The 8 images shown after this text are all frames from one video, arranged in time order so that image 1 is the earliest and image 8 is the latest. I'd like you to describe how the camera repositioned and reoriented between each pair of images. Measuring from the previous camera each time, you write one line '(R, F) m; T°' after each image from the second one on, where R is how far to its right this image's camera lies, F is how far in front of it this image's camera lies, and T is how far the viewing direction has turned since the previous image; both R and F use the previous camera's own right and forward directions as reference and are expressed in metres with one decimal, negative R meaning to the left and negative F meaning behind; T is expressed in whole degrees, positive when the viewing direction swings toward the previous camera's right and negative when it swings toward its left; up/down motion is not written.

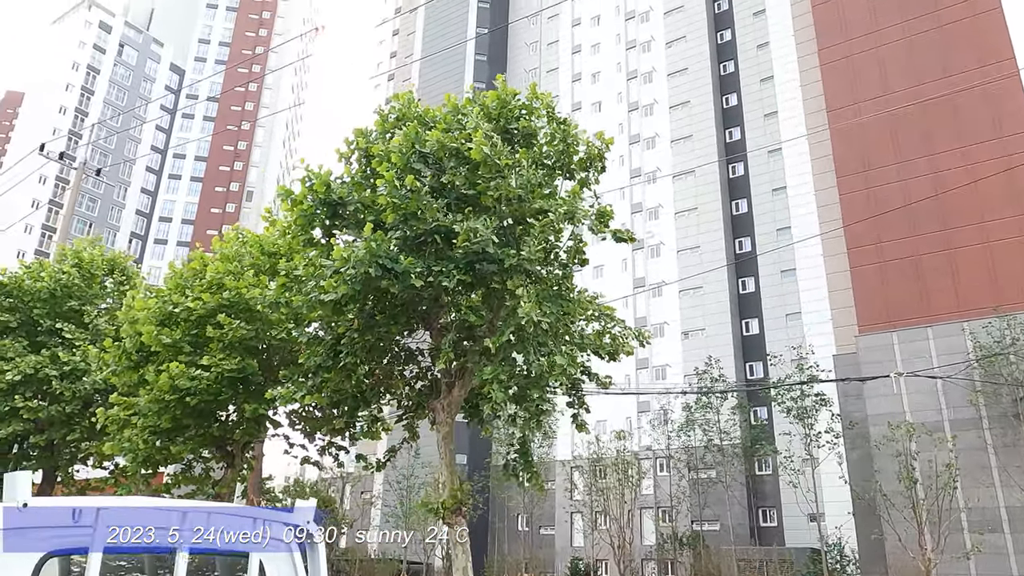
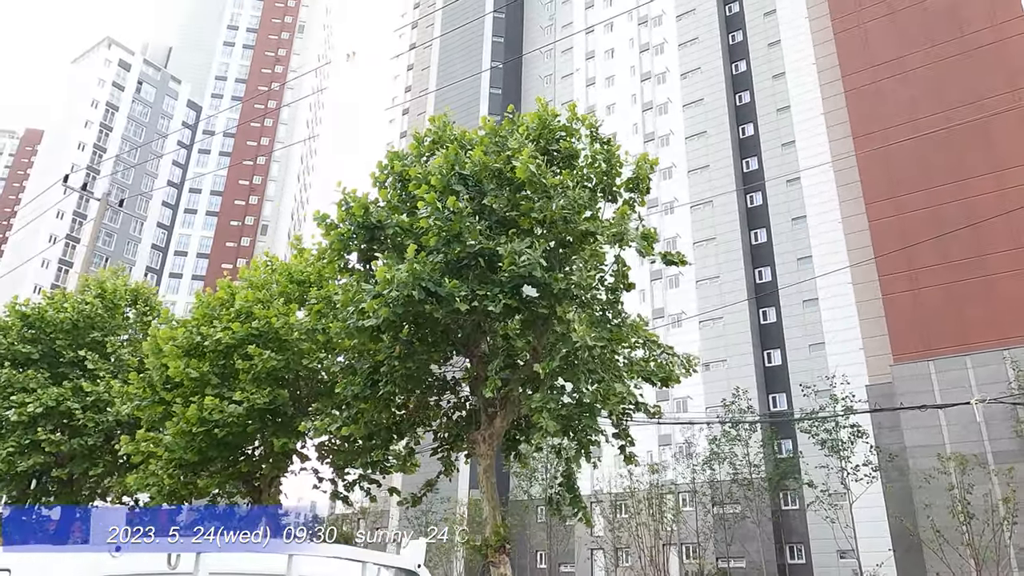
(-0.5, +0.5) m; -1°
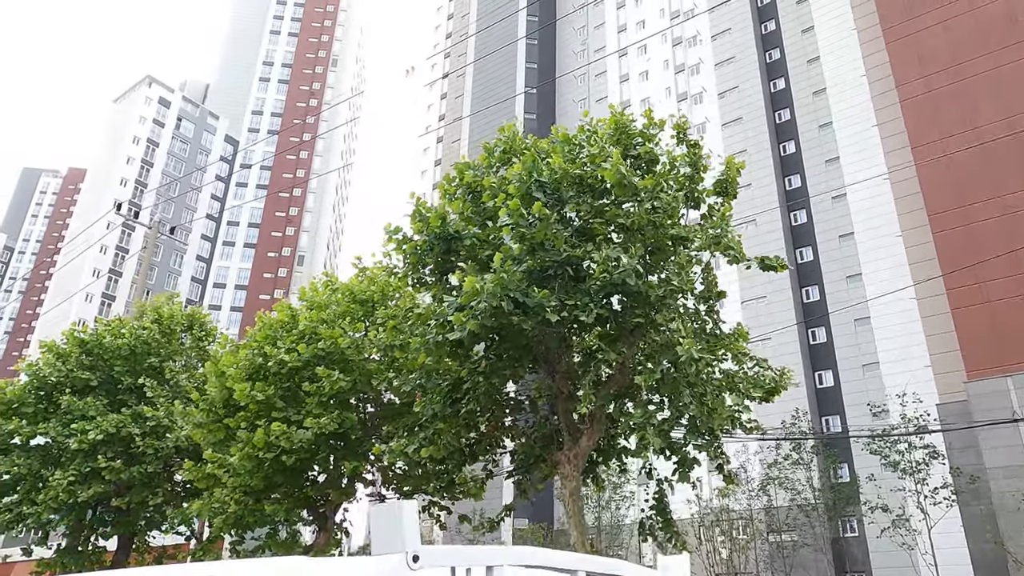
(-0.8, +0.6) m; -2°
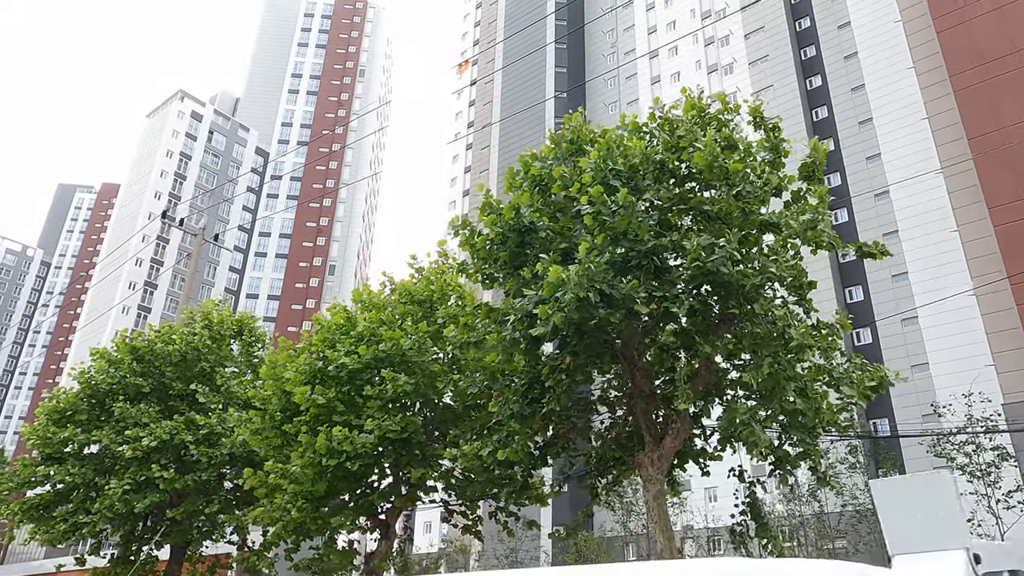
(-0.8, +0.5) m; -2°
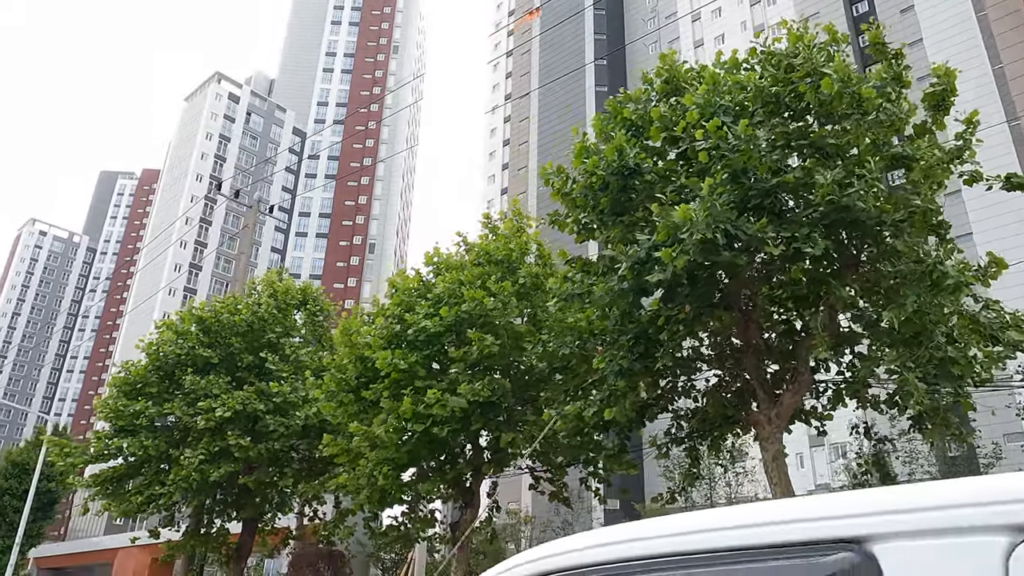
(-1.0, +0.7) m; -3°
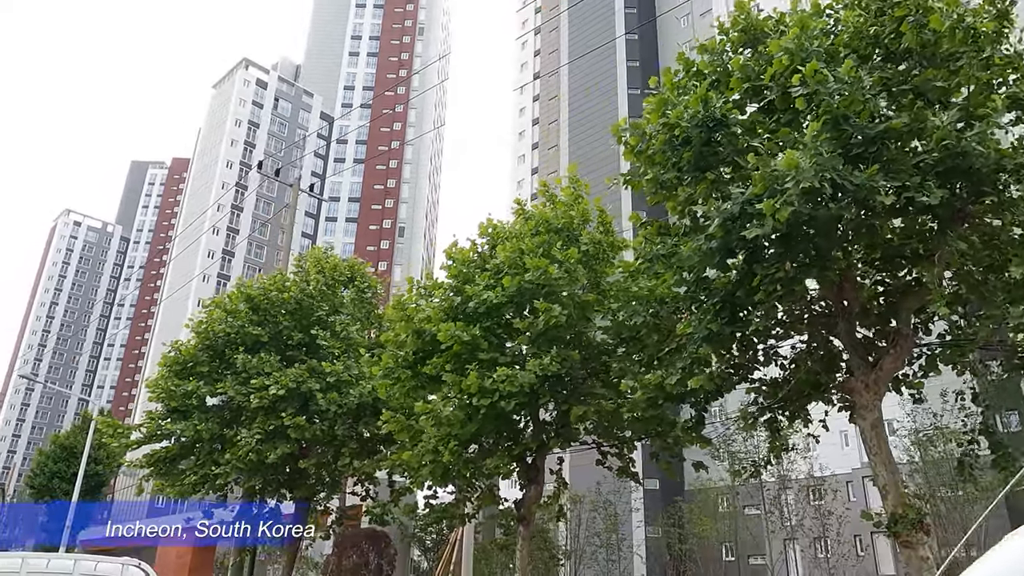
(-0.7, +0.5) m; -2°
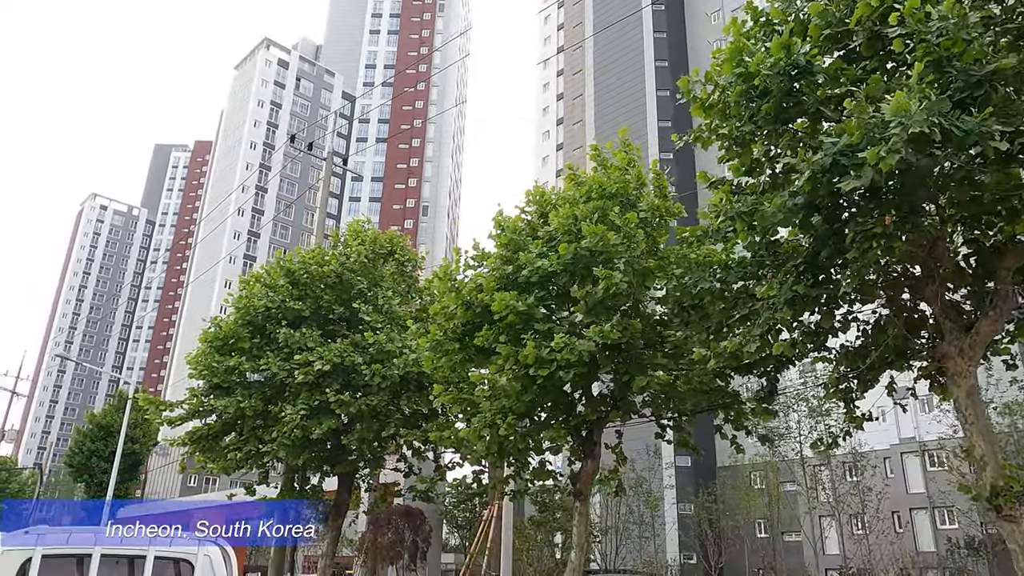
(-0.6, +0.5) m; -2°
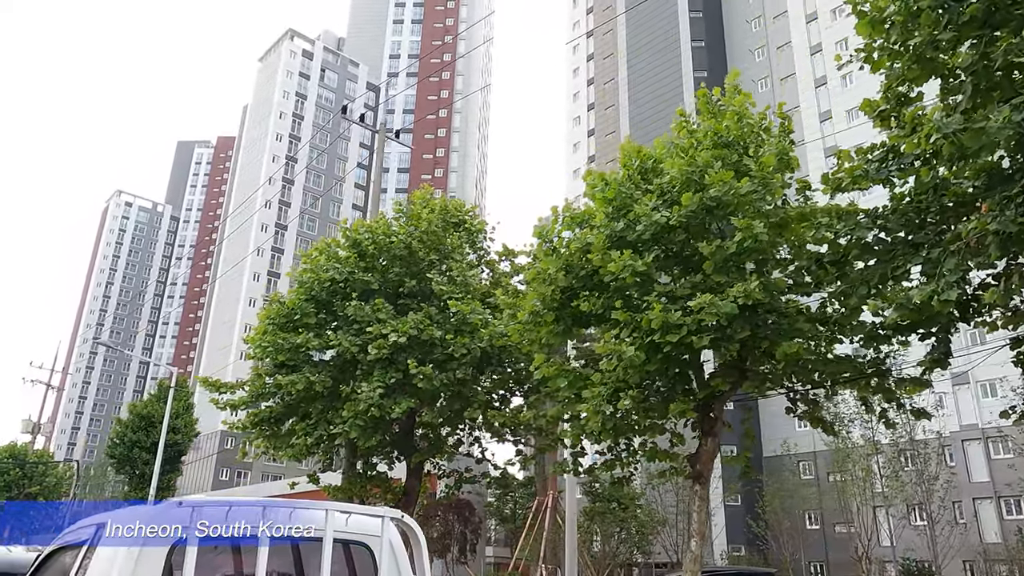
(-1.4, +1.3) m; -1°
